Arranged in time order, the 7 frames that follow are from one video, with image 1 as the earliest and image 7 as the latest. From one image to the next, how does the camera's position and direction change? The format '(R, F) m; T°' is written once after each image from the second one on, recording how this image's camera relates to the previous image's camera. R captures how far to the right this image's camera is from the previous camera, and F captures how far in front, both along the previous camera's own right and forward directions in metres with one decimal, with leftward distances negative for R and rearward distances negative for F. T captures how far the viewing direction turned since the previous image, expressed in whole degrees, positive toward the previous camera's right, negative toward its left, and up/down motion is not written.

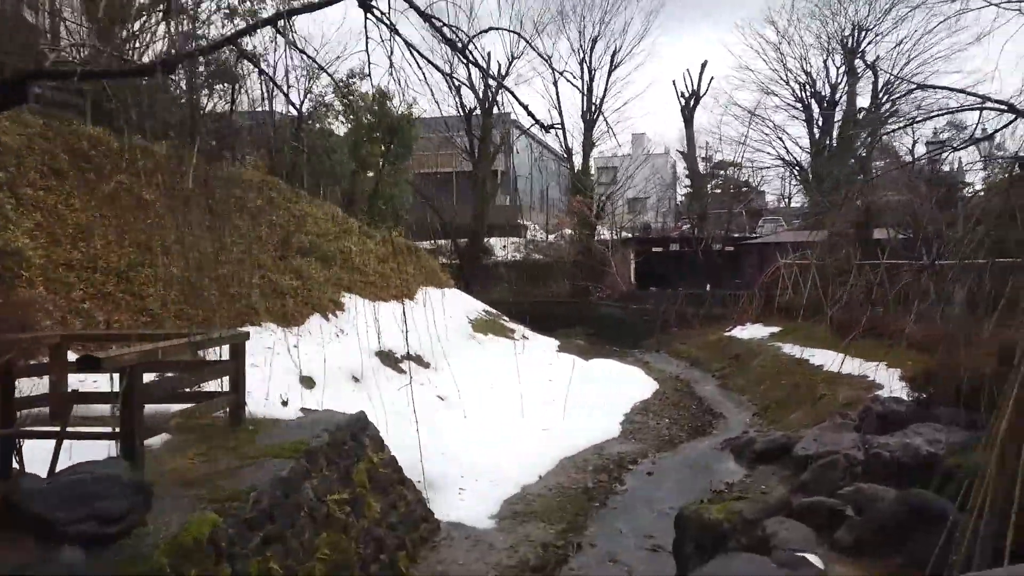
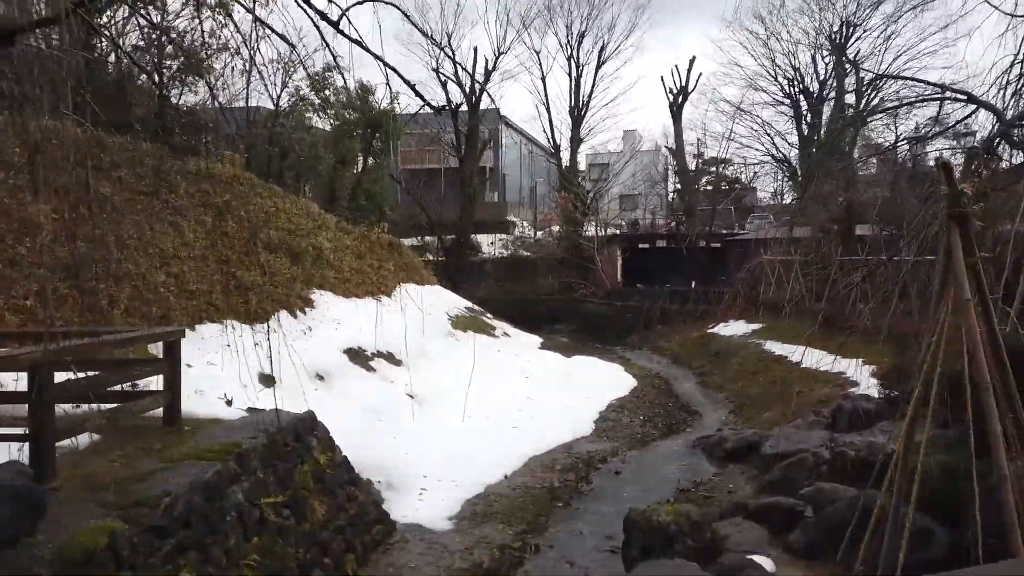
(+0.3, +0.1) m; +1°
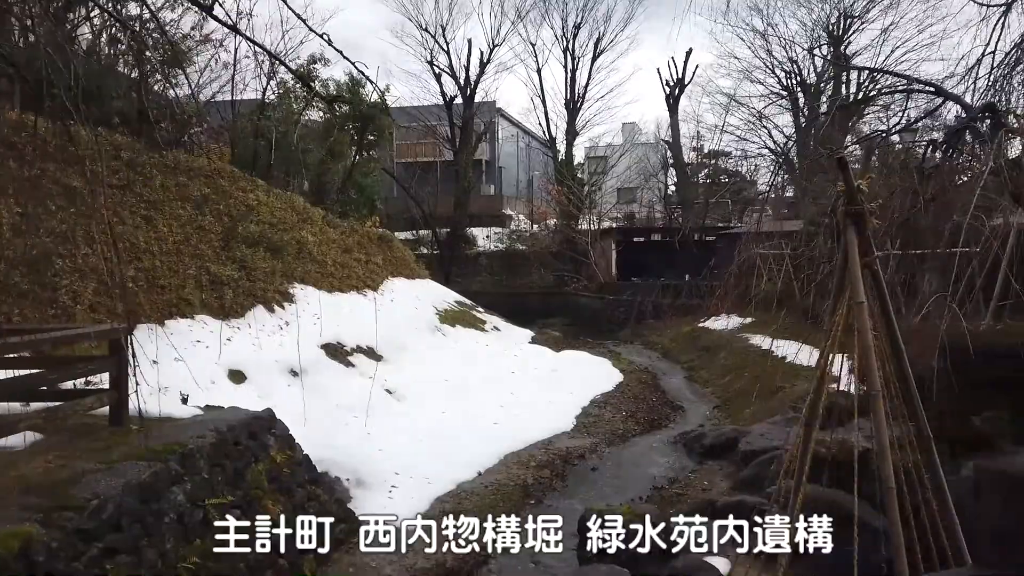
(+0.3, +0.1) m; 0°
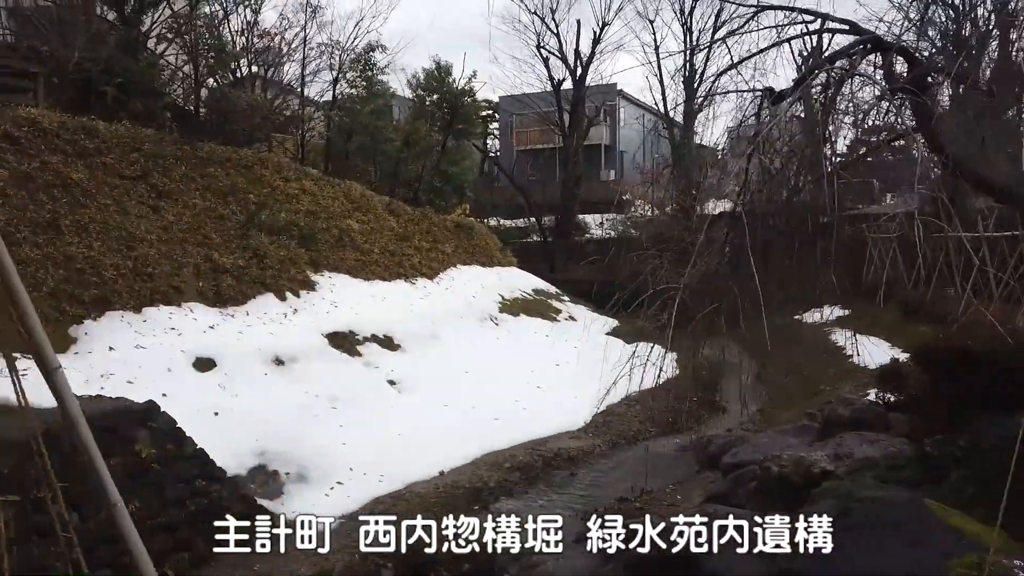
(+1.6, +0.7) m; -12°
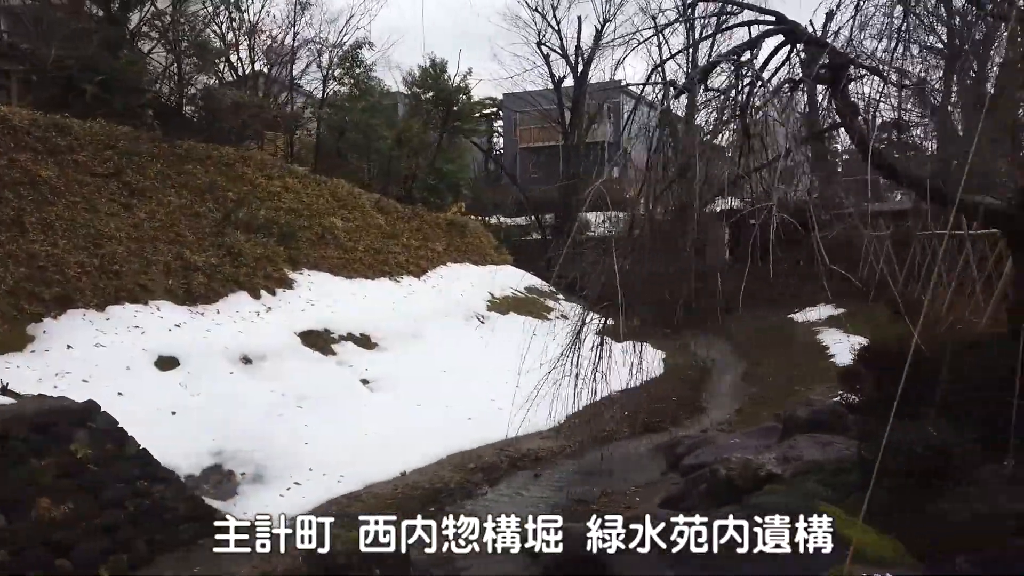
(+0.4, +0.1) m; -1°
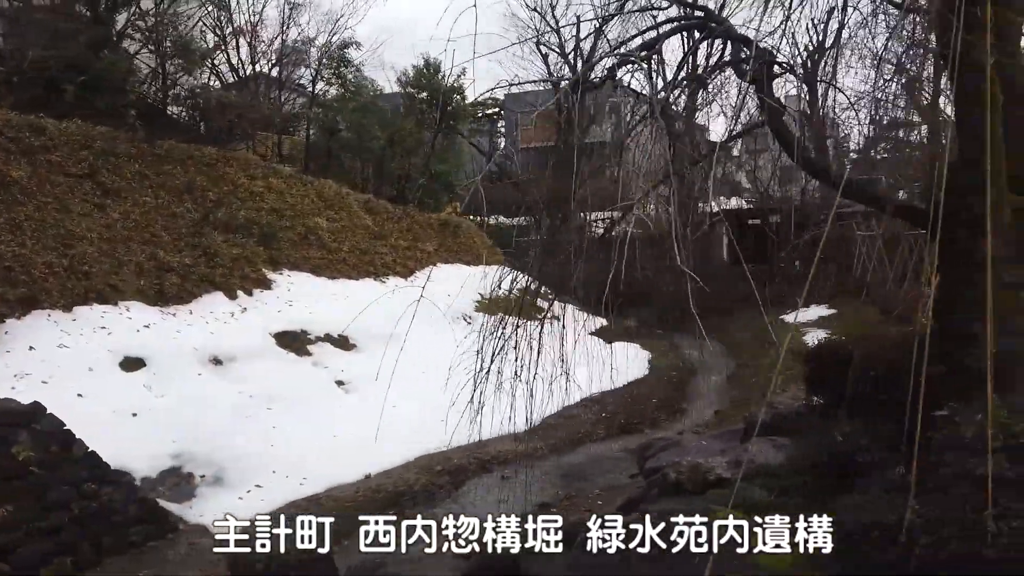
(+0.4, +0.1) m; -1°
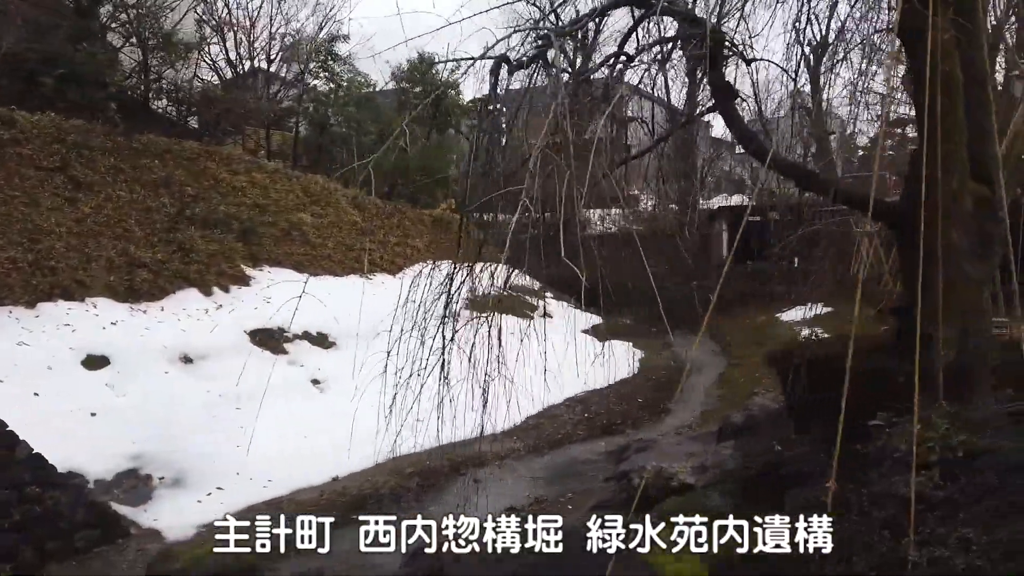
(+0.3, +0.2) m; 0°
